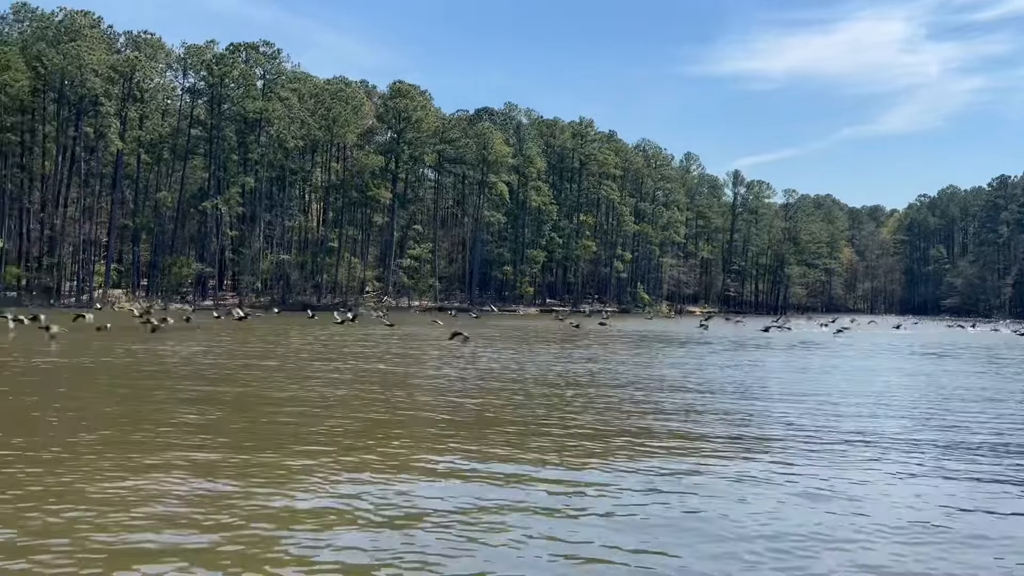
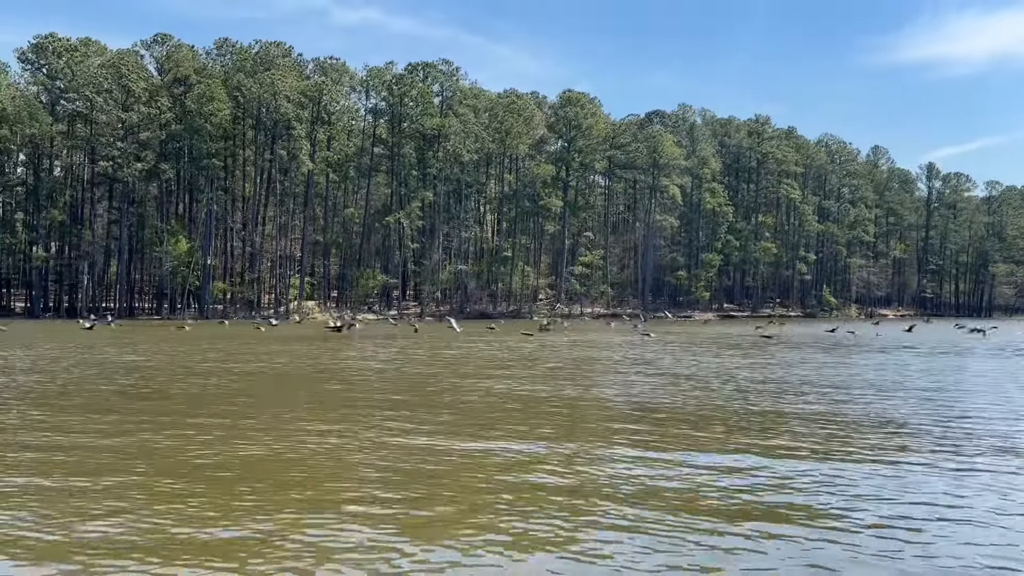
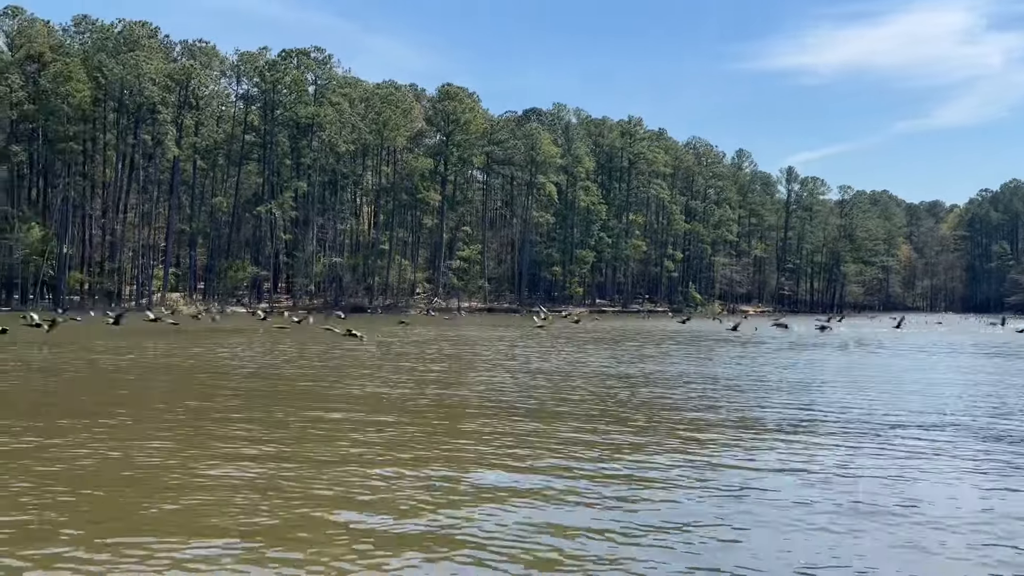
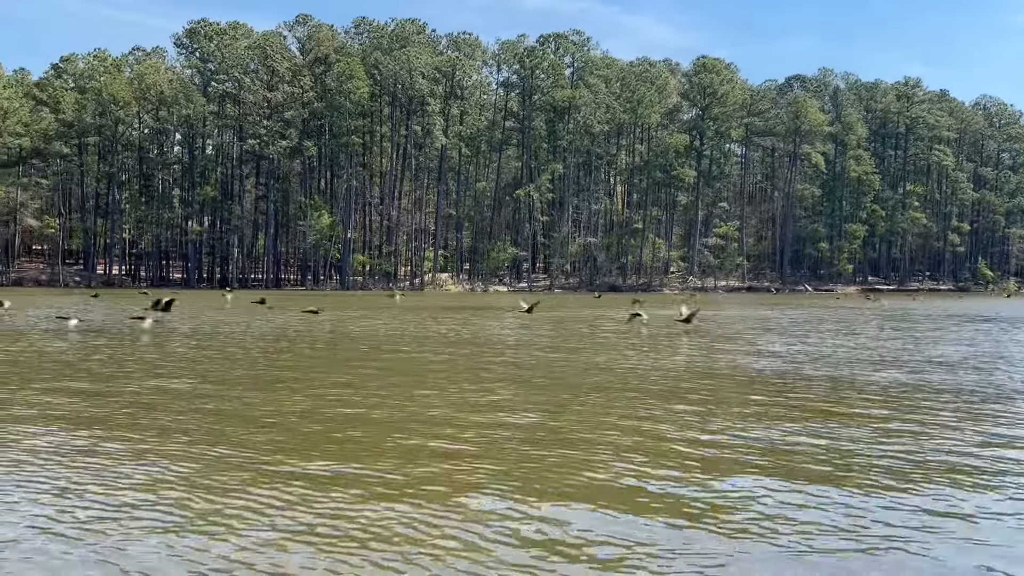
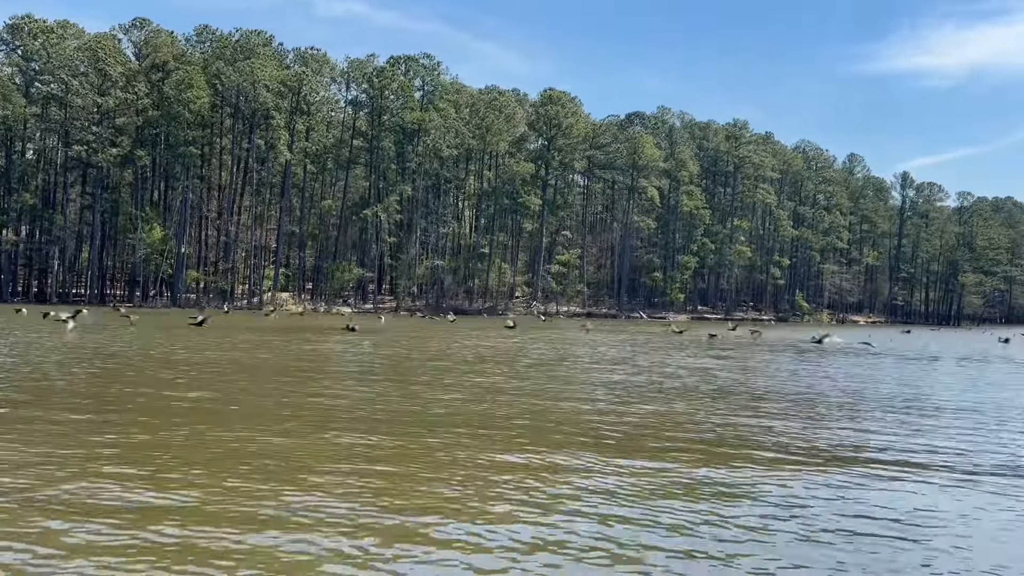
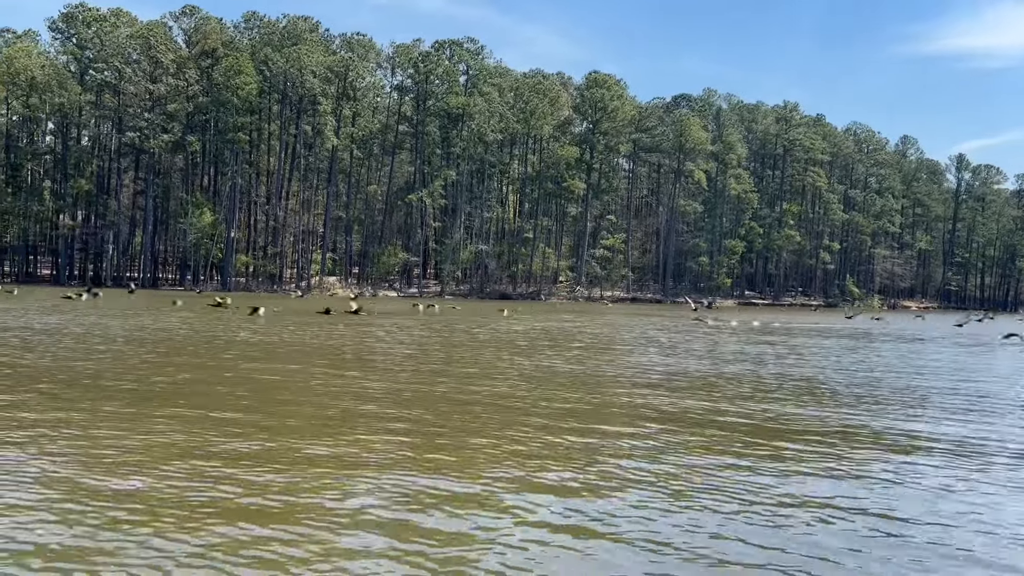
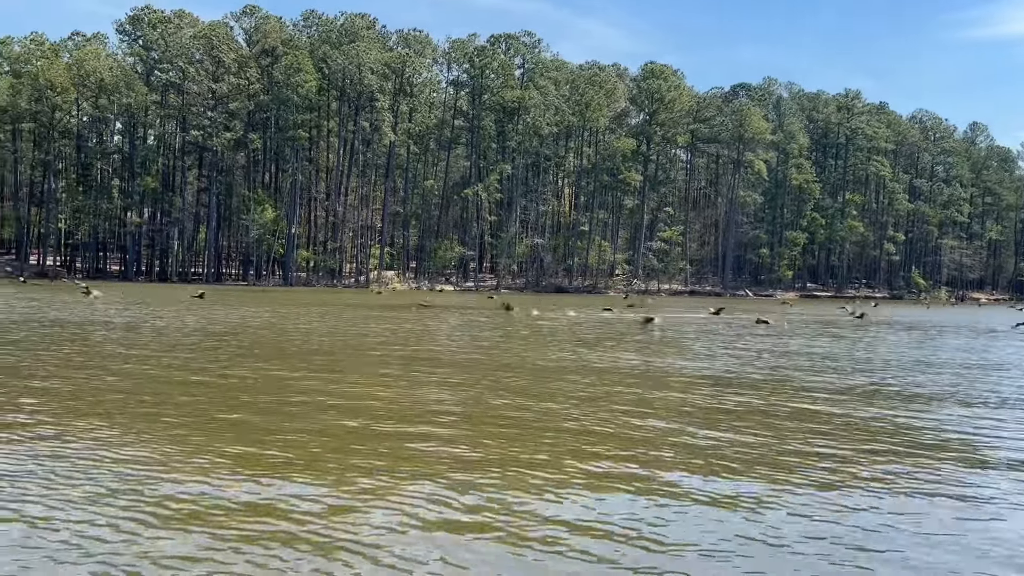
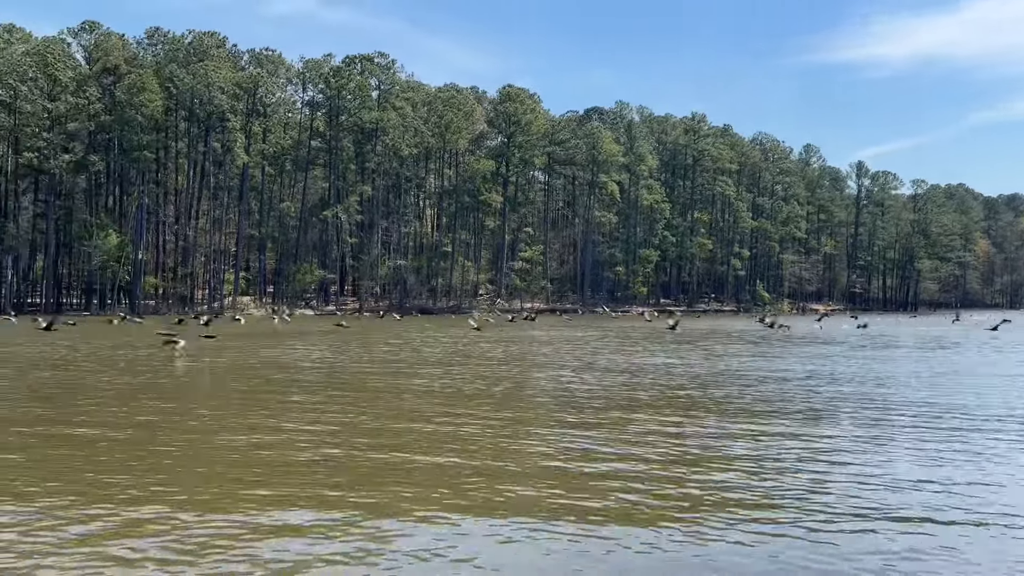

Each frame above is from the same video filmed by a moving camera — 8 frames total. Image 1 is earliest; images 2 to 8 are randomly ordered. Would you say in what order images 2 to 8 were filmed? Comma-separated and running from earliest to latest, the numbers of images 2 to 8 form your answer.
3, 8, 2, 5, 6, 7, 4
